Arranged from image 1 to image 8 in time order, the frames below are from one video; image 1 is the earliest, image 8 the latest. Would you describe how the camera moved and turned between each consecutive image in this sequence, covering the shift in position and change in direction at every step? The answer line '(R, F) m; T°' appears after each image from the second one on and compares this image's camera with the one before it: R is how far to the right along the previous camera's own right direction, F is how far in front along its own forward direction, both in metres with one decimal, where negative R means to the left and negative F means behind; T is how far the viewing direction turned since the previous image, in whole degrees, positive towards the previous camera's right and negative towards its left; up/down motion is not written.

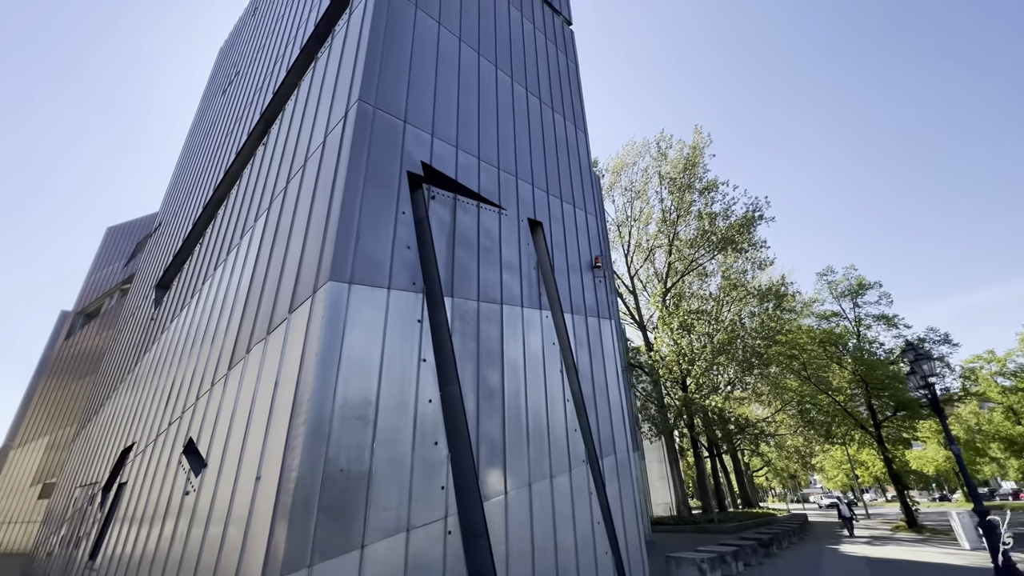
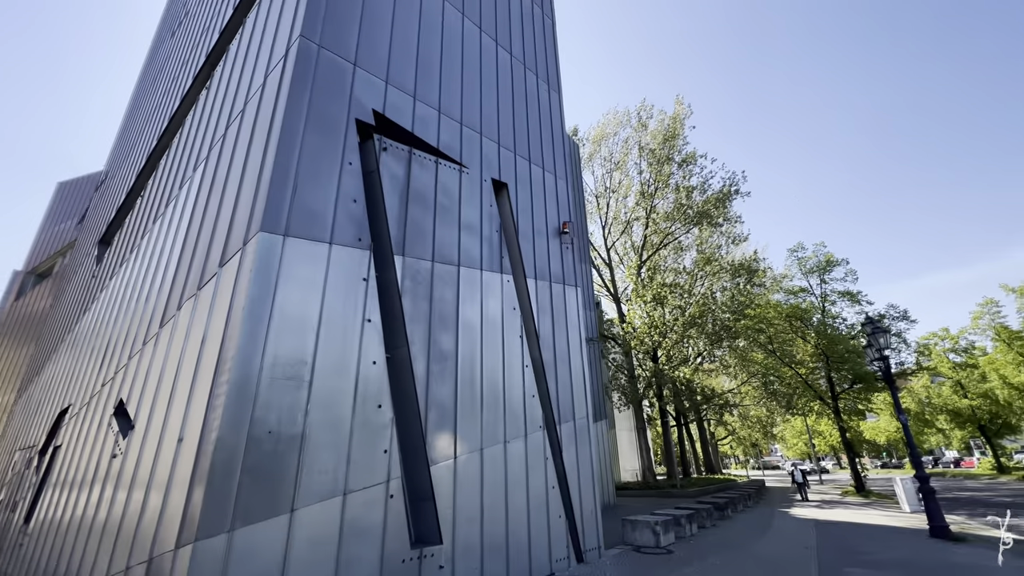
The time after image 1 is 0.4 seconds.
(+0.4, +0.3) m; +3°
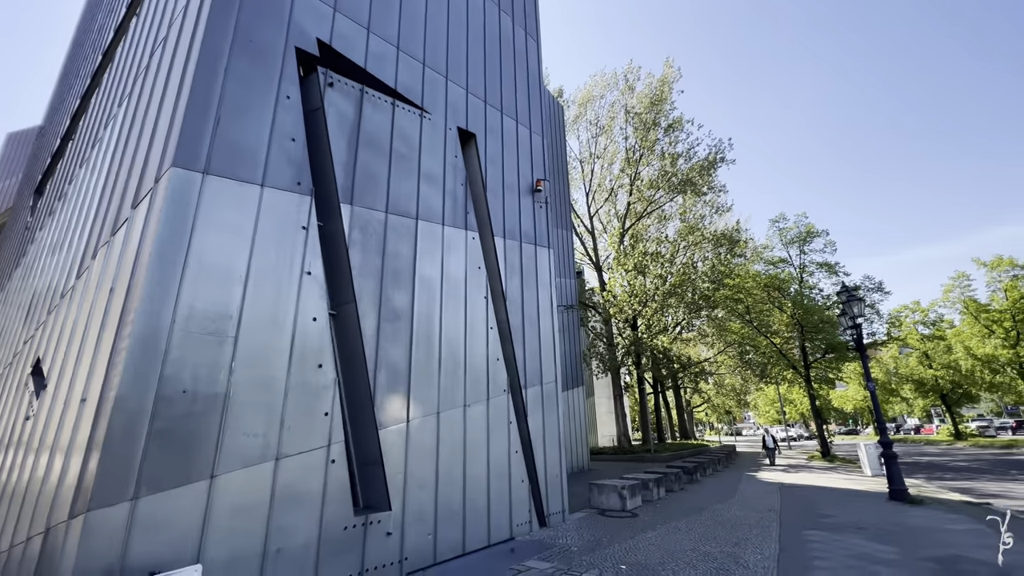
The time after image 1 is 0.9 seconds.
(+0.4, +0.5) m; +2°
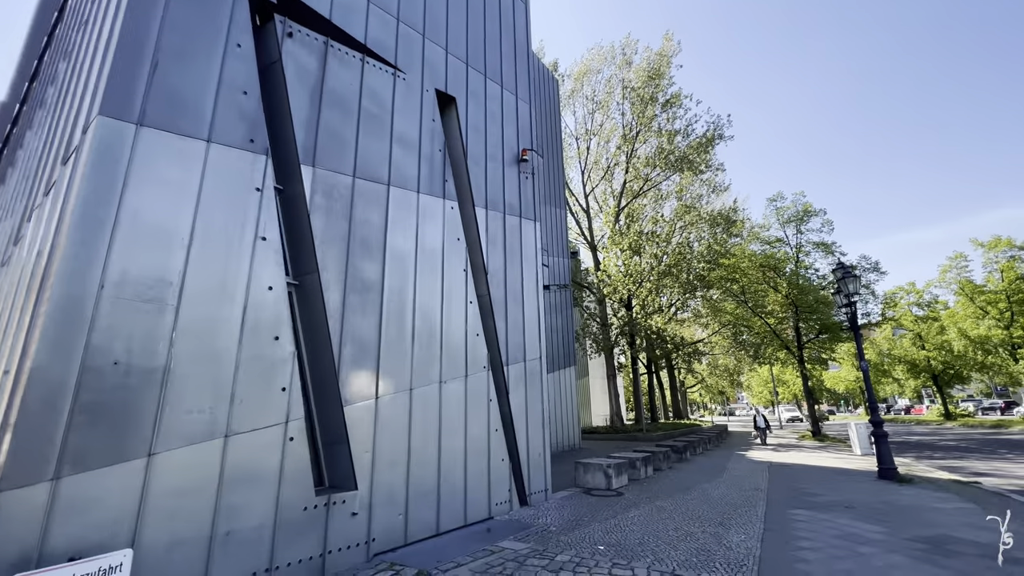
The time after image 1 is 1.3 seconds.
(+0.3, +0.4) m; 0°
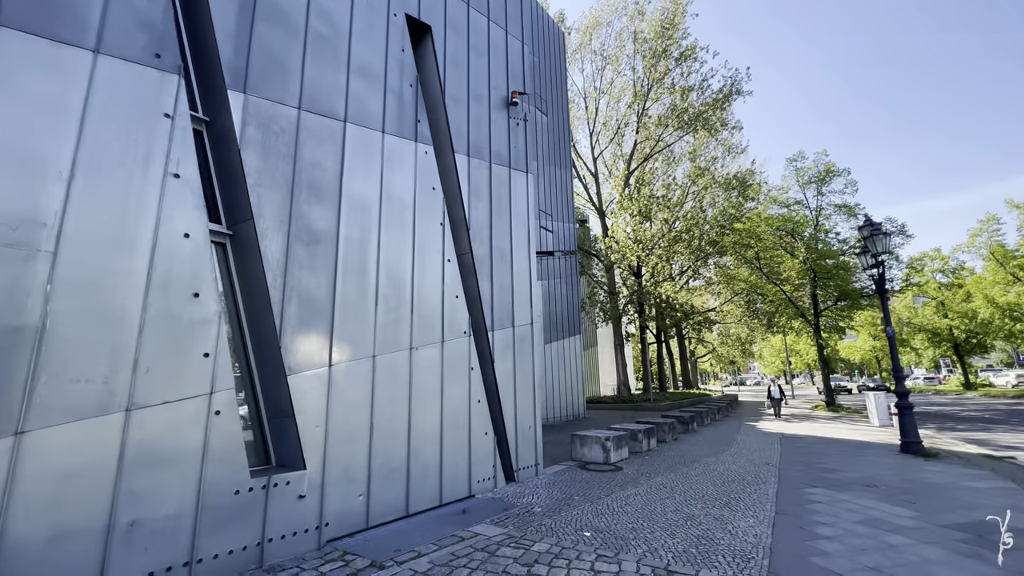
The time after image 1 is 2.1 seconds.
(+0.4, +0.9) m; -1°
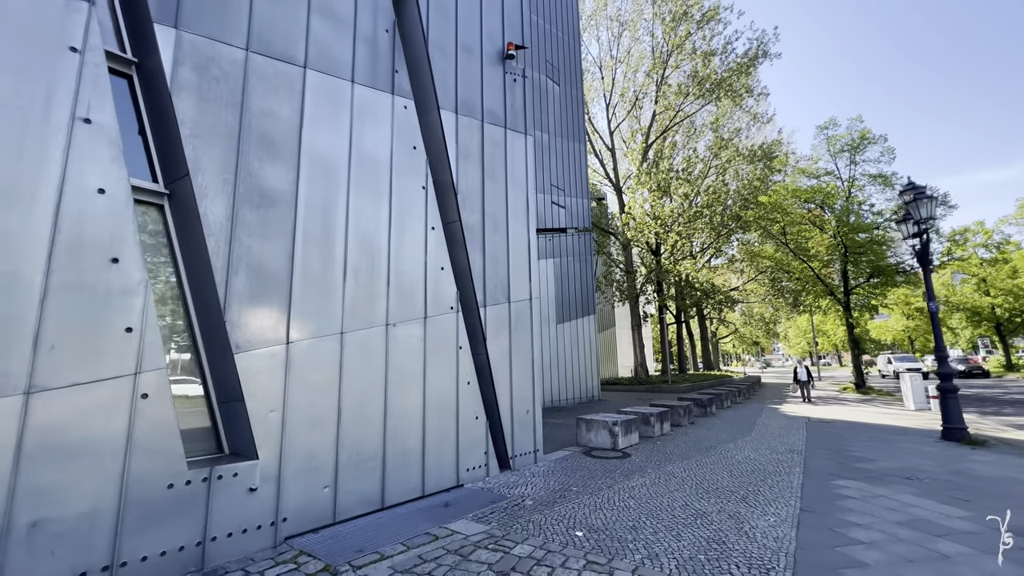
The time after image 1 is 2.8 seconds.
(+0.4, +0.7) m; -2°
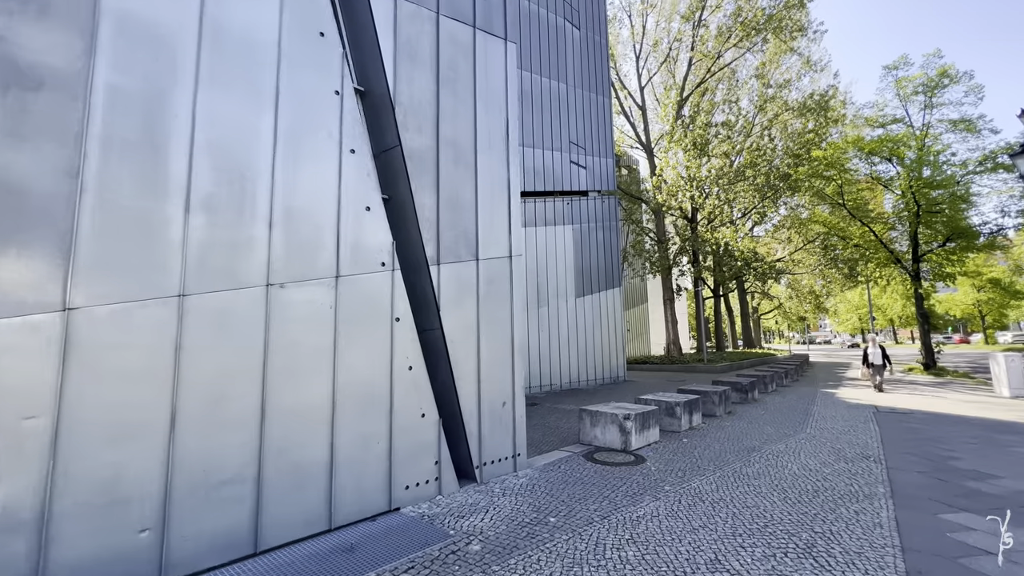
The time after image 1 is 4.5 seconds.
(+0.8, +1.9) m; -4°
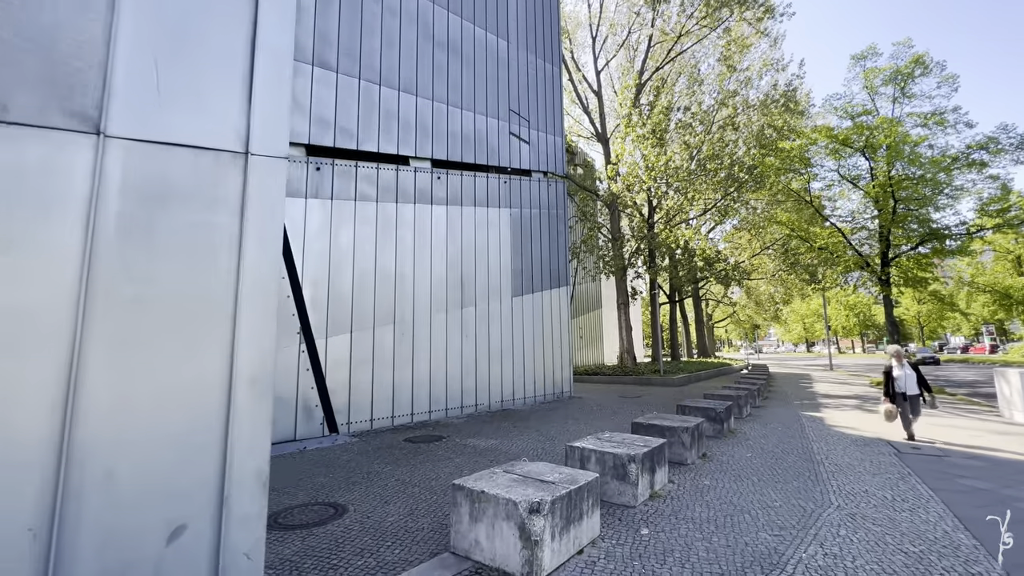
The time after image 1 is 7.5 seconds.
(+1.2, +3.4) m; +5°
